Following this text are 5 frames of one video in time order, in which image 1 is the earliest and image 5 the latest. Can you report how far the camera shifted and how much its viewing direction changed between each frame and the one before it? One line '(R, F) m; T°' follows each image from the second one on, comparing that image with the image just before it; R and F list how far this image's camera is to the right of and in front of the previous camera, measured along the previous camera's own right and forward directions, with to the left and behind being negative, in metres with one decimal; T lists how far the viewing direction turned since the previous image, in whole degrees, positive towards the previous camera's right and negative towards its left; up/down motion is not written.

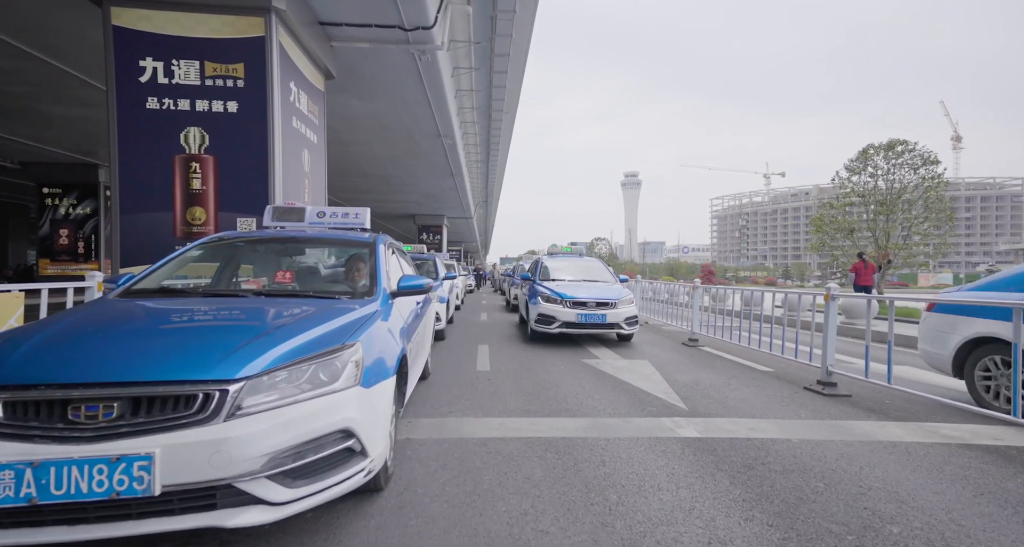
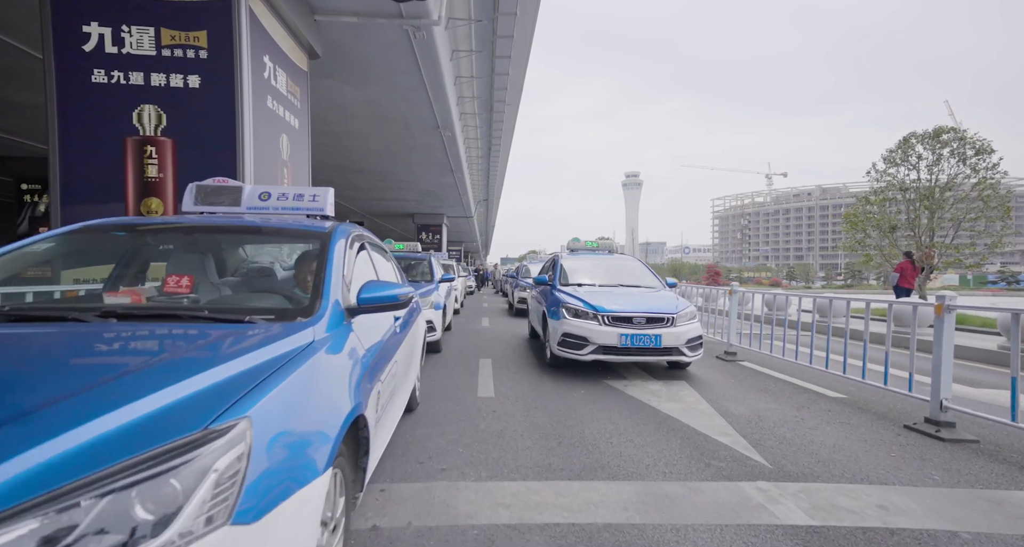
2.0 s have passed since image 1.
(-0.1, +1.1) m; 0°
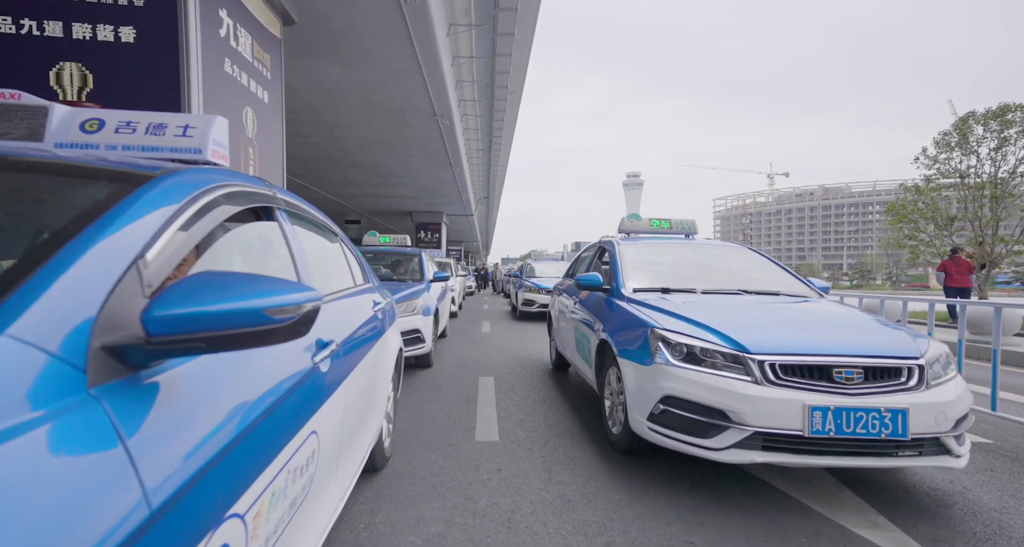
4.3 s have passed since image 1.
(-0.1, +1.4) m; 0°
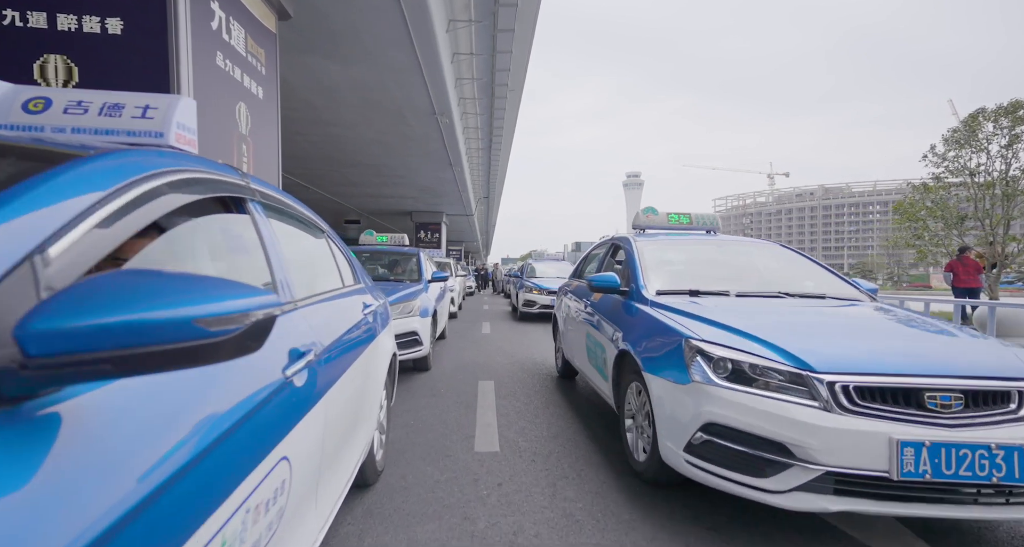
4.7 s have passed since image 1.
(0.0, +0.2) m; 0°
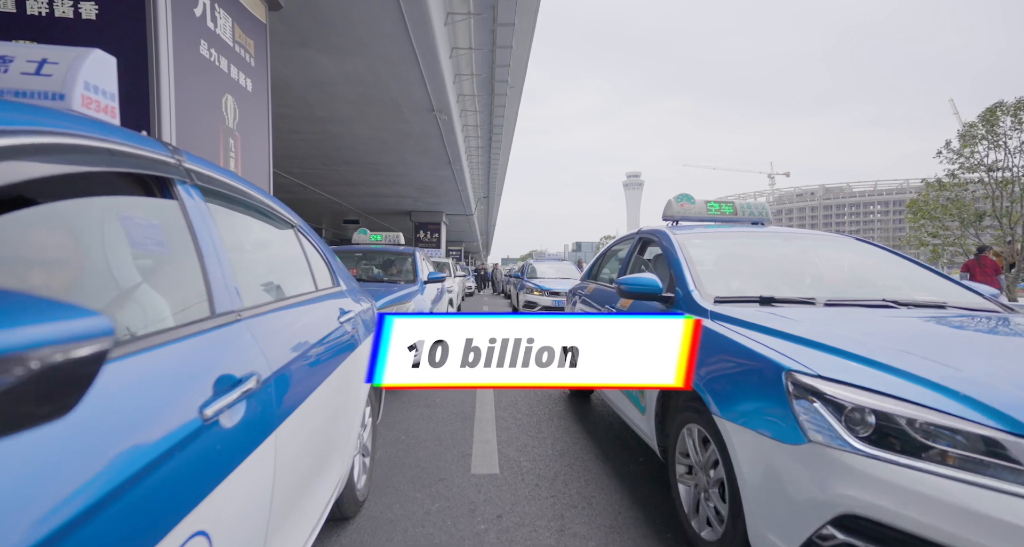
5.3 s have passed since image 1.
(0.0, +0.4) m; 0°
